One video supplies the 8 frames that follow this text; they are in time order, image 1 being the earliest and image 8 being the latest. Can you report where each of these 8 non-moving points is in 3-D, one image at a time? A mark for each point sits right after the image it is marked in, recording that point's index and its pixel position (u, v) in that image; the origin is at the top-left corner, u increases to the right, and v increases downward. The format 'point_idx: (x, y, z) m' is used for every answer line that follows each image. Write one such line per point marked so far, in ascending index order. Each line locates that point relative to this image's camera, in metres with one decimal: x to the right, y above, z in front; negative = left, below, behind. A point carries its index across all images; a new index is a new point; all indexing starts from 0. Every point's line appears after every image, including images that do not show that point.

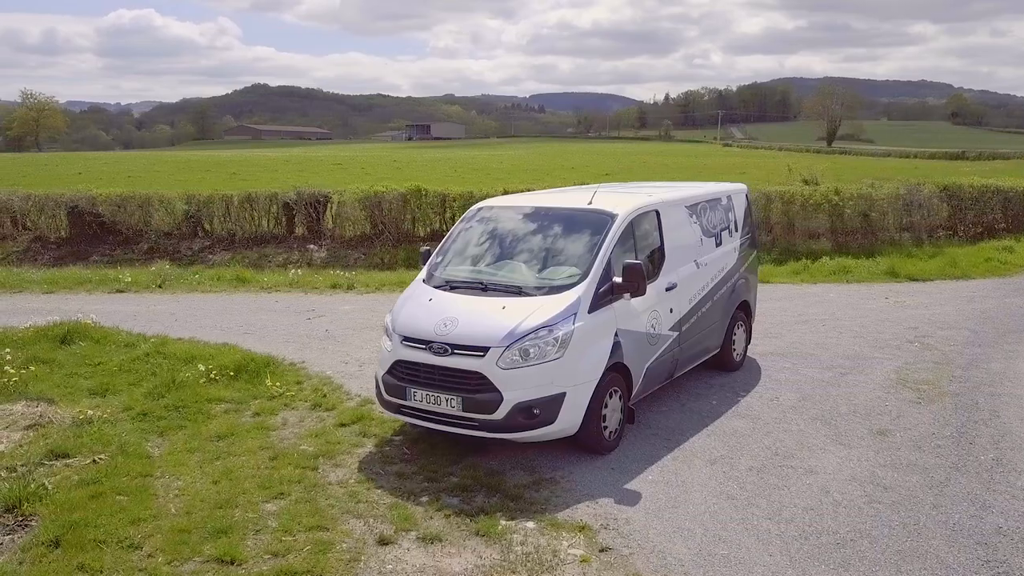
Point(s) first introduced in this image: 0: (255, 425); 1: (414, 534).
0: (-1.9, -1.0, +6.7) m
1: (-0.5, -1.3, +4.8) m
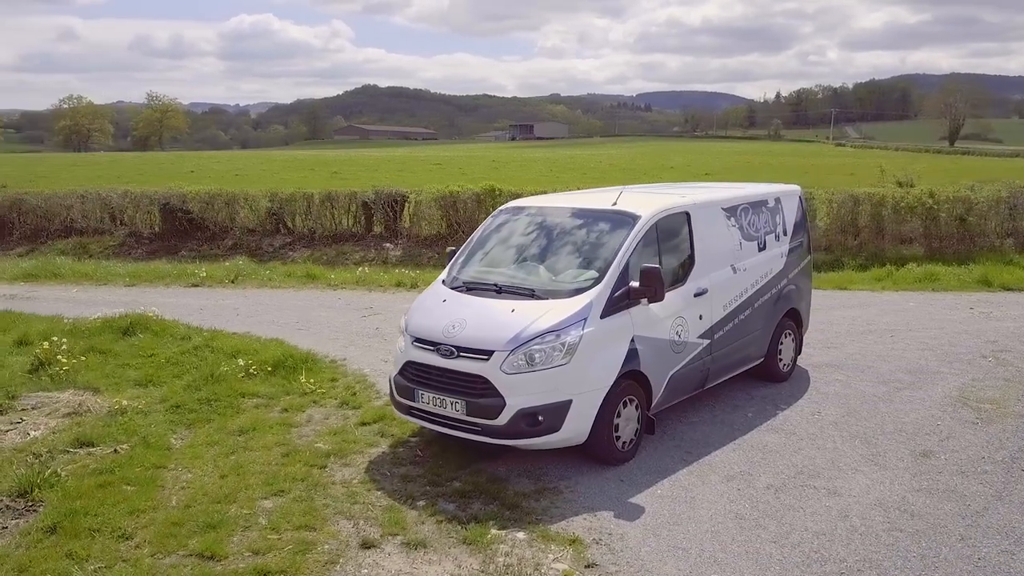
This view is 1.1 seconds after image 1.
0: (-1.8, -1.0, +6.7) m
1: (-0.6, -1.4, +4.7) m
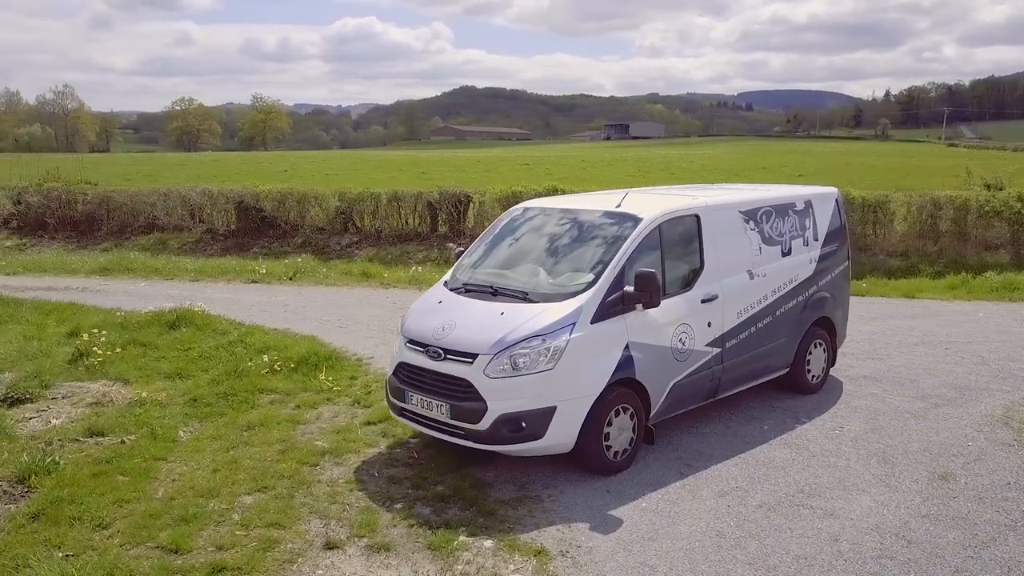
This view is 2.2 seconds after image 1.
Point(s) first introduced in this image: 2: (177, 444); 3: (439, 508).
0: (-1.7, -1.0, +6.8) m
1: (-0.8, -1.4, +4.7) m
2: (-2.3, -1.1, +6.1) m
3: (-0.4, -1.3, +5.1) m
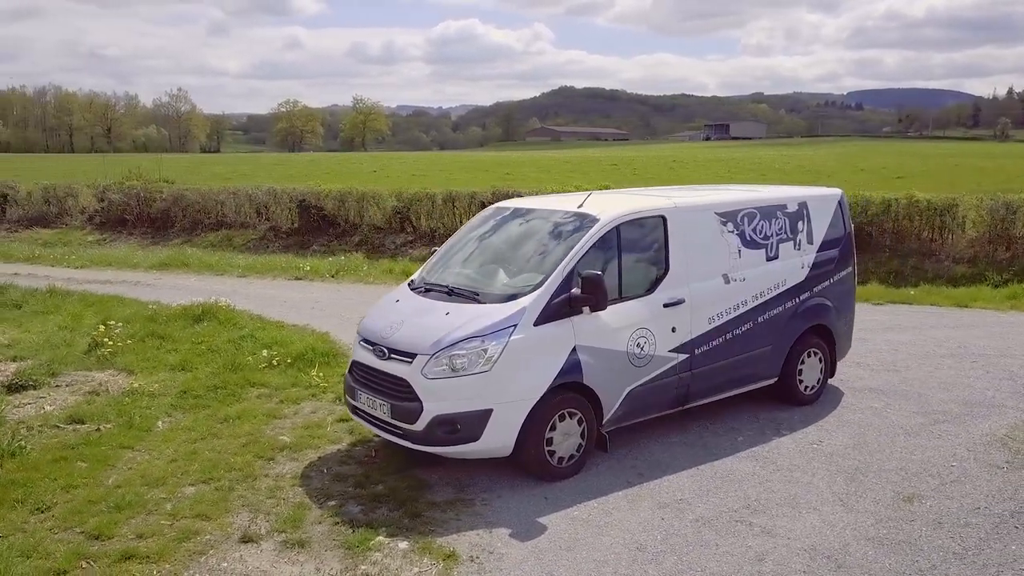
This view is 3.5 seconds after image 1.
0: (-1.9, -1.0, +7.0) m
1: (-1.2, -1.3, +4.8) m
2: (-2.6, -1.0, +6.3) m
3: (-0.8, -1.3, +5.1) m
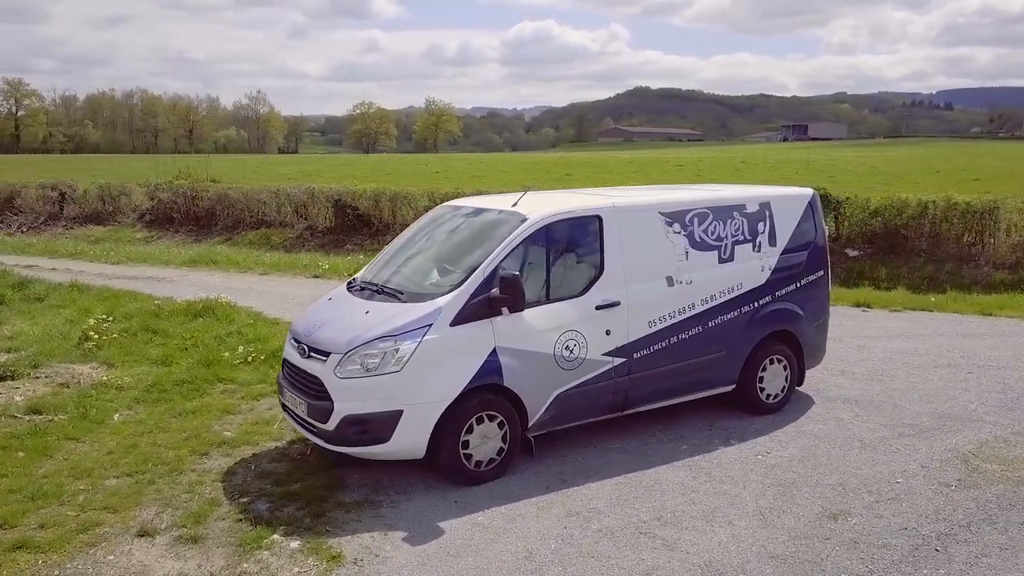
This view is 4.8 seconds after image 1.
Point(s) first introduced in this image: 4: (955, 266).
0: (-2.3, -0.9, +7.0) m
1: (-1.8, -1.3, +4.8) m
2: (-3.0, -1.0, +6.5) m
3: (-1.4, -1.3, +5.1) m
4: (+7.2, +0.4, +14.3) m
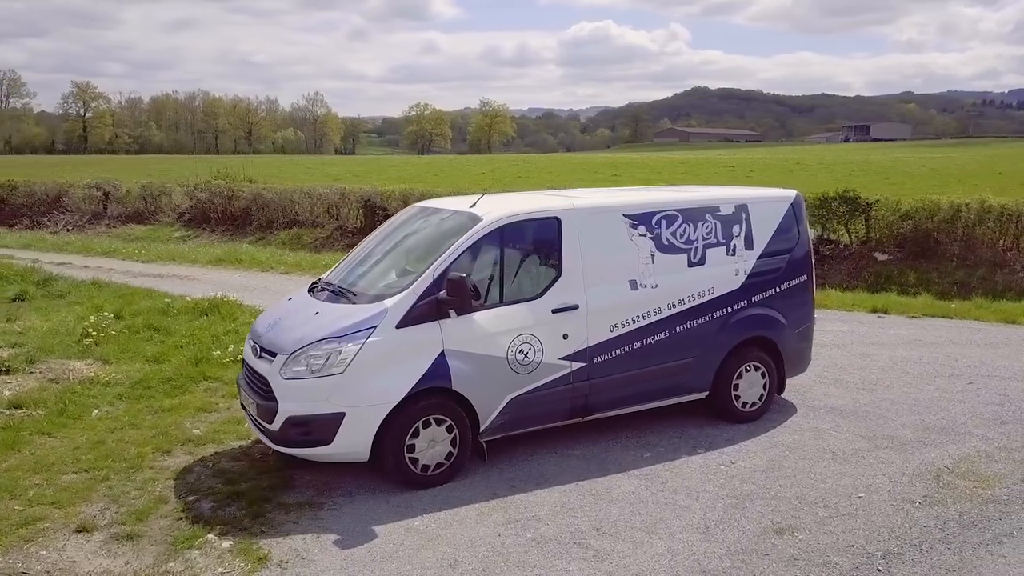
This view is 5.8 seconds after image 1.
0: (-2.5, -0.9, +7.1) m
1: (-2.1, -1.3, +4.8) m
2: (-3.3, -1.0, +6.6) m
3: (-1.7, -1.3, +5.1) m
4: (+7.4, +0.3, +13.8) m
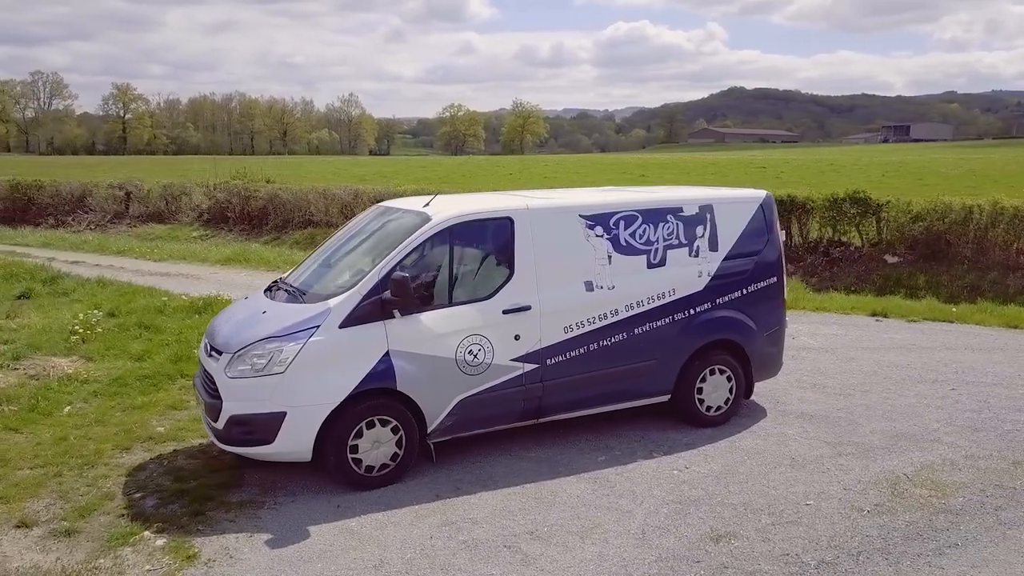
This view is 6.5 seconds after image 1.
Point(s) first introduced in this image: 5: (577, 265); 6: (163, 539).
0: (-2.8, -0.9, +7.2) m
1: (-2.5, -1.3, +4.9) m
2: (-3.6, -1.0, +6.7) m
3: (-2.0, -1.3, +5.2) m
4: (+7.5, +0.2, +13.4) m
5: (+0.4, +0.1, +5.8) m
6: (-1.9, -1.3, +4.7) m
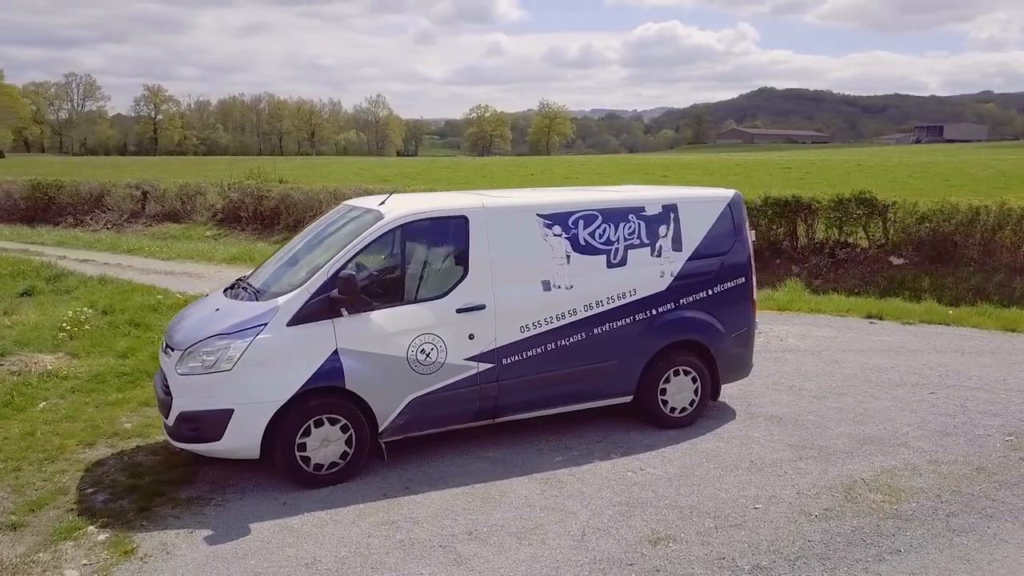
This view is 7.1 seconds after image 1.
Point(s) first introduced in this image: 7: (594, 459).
0: (-3.0, -0.9, +7.2) m
1: (-2.8, -1.3, +4.9) m
2: (-3.8, -1.0, +6.8) m
3: (-2.3, -1.2, +5.2) m
4: (+7.4, +0.2, +13.2) m
5: (+0.2, +0.1, +5.8) m
6: (-2.2, -1.3, +4.7) m
7: (+0.6, -1.1, +5.8) m
